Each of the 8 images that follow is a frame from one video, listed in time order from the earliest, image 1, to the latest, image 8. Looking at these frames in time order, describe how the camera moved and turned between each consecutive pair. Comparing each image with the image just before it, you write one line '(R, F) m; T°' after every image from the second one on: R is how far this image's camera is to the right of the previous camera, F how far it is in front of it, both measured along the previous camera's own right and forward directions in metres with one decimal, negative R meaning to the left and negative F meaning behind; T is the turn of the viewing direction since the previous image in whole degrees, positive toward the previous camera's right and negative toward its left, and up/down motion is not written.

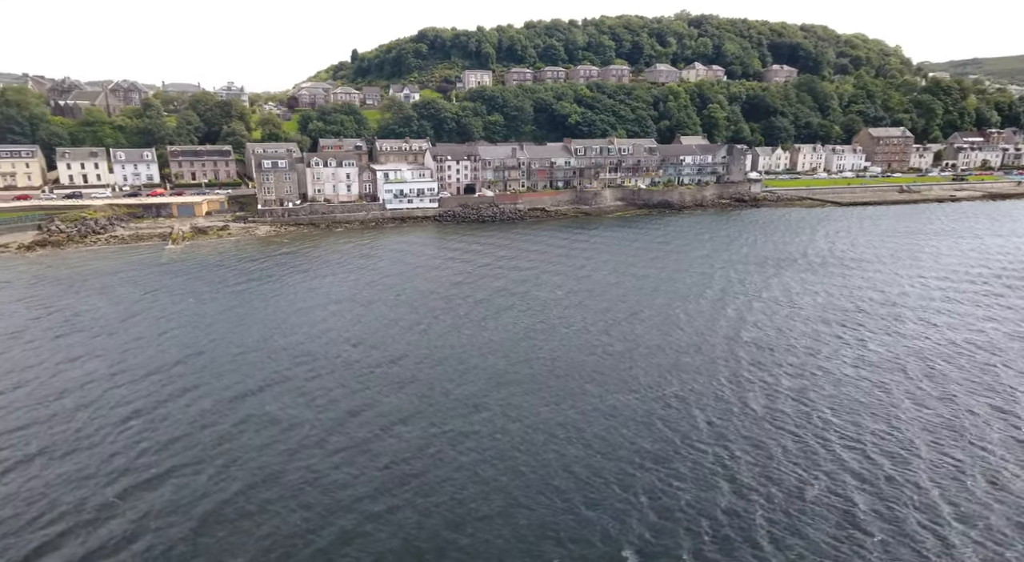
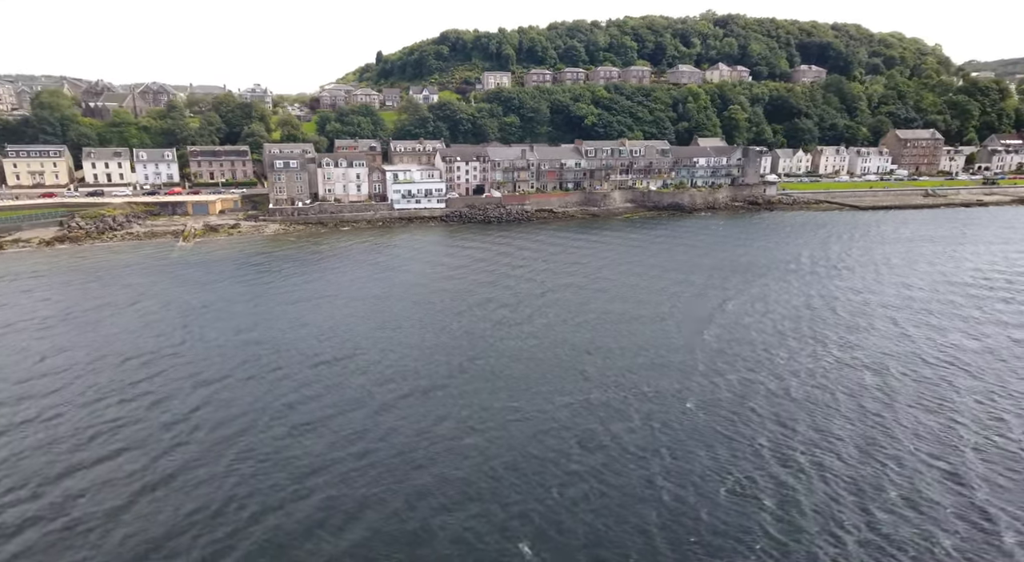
(+2.8, -0.3) m; -3°
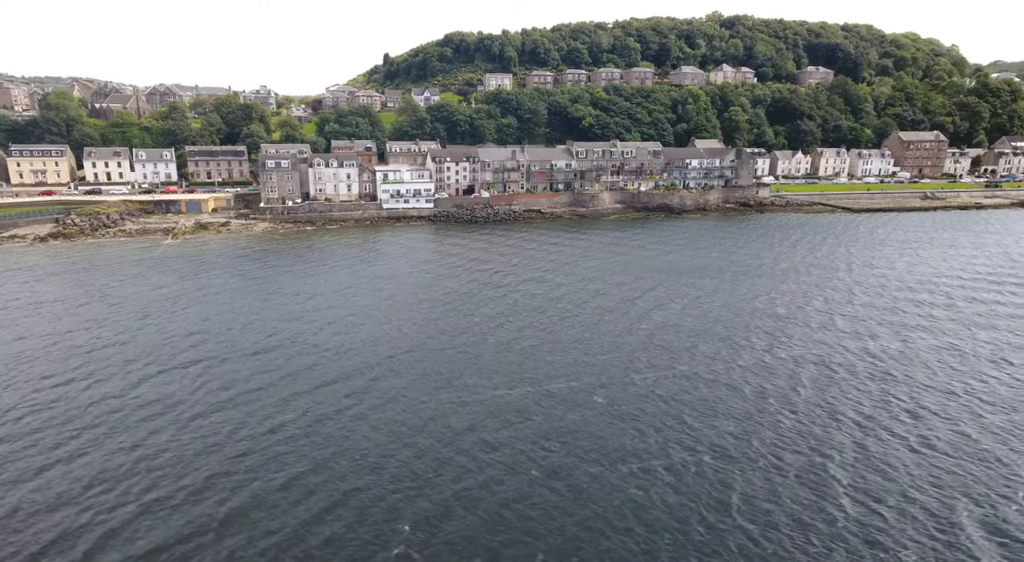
(+3.5, -0.6) m; -2°
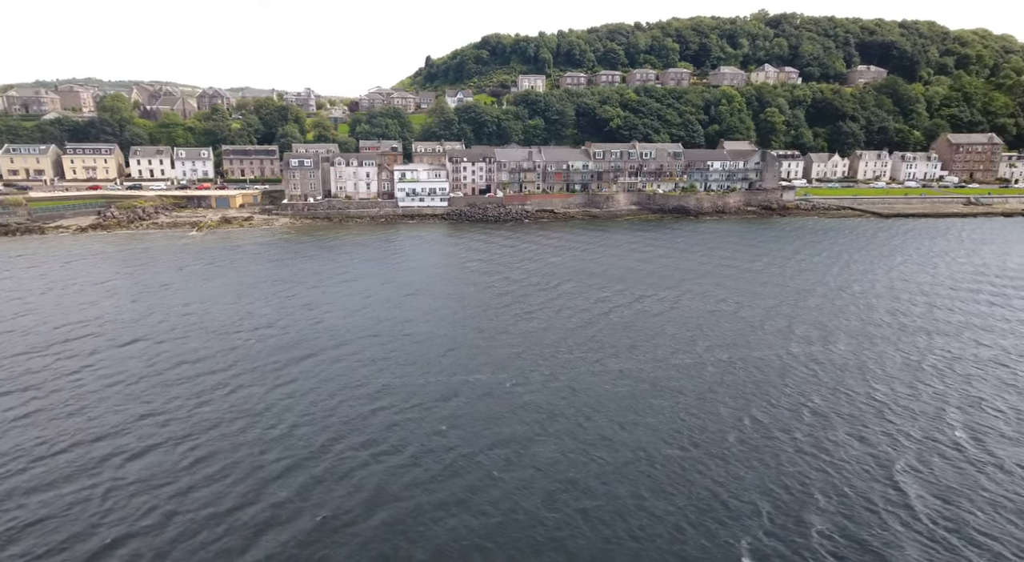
(+5.1, -0.9) m; -5°
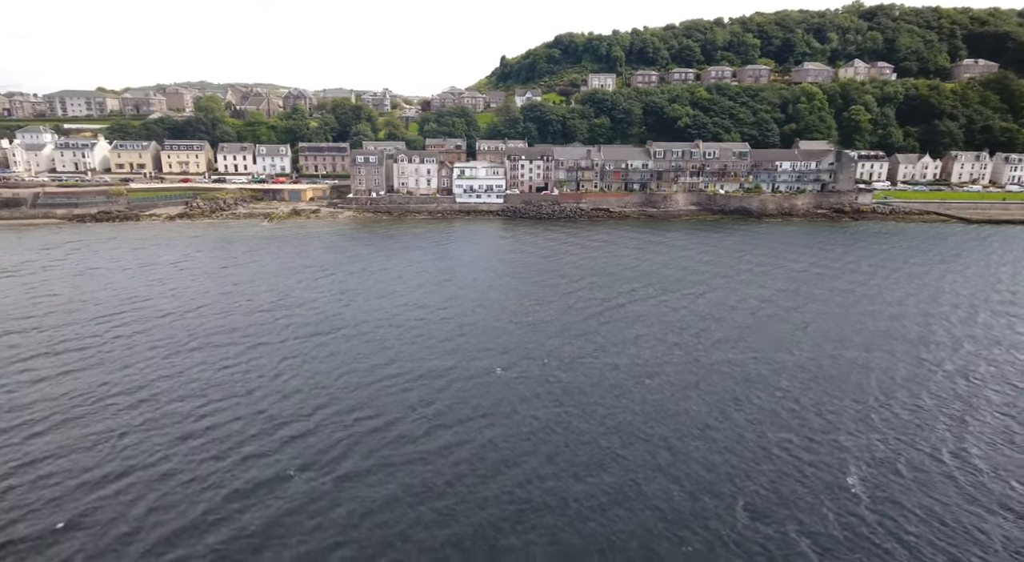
(+3.0, -0.5) m; -8°
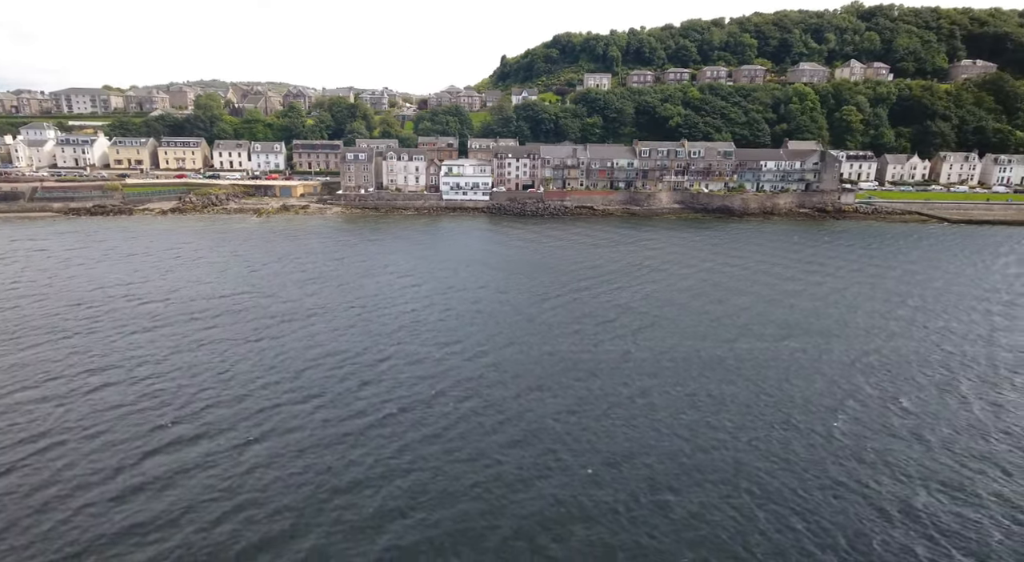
(+3.1, -1.4) m; -1°
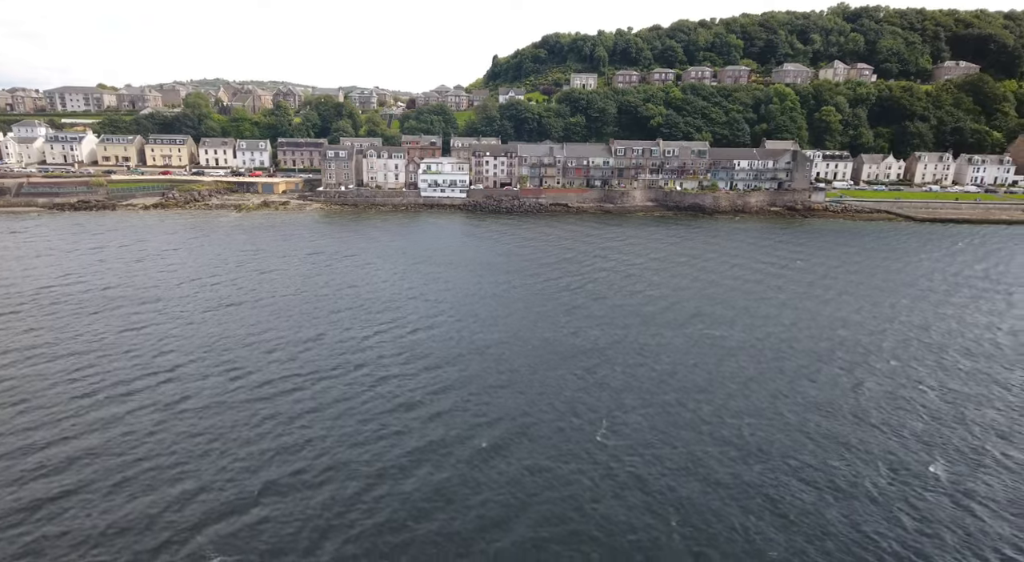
(+3.4, -1.7) m; 0°
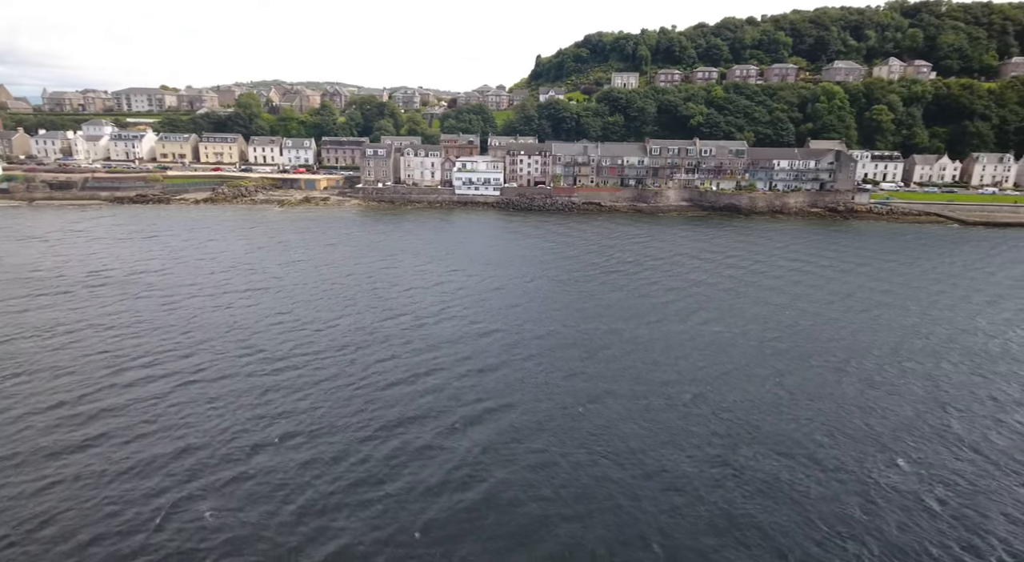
(+1.8, -0.7) m; -4°
